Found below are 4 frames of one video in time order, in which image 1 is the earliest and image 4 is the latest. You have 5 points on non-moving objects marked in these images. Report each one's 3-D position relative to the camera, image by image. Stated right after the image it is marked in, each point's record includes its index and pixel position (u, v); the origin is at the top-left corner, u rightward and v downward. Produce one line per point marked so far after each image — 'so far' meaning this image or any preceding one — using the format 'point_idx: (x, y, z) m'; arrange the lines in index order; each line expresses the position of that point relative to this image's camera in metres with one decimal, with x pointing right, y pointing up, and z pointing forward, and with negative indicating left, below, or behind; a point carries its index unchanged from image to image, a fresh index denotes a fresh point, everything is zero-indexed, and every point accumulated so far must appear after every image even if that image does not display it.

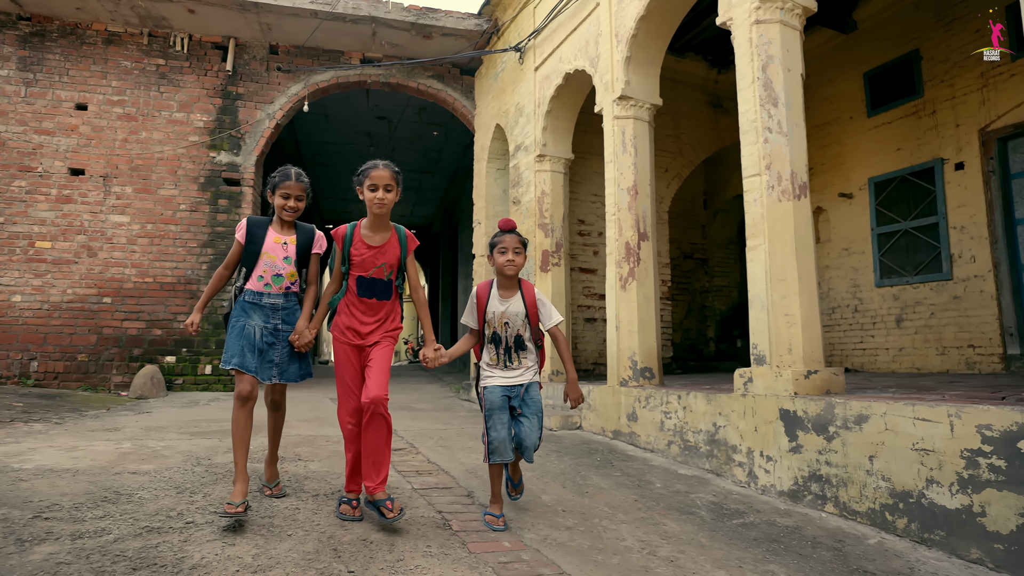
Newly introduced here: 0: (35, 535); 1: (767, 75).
0: (-1.8, -0.9, +2.2) m
1: (+1.6, +1.4, +3.8) m
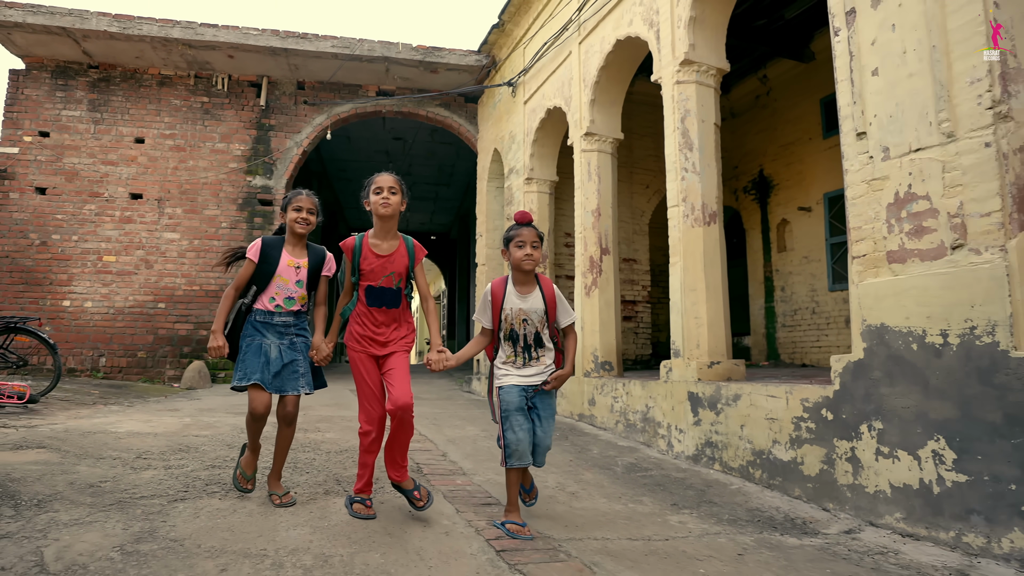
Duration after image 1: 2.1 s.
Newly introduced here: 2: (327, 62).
0: (-2.1, -1.0, +3.4) m
1: (+1.4, +1.3, +4.8) m
2: (-2.8, +3.4, +9.1) m
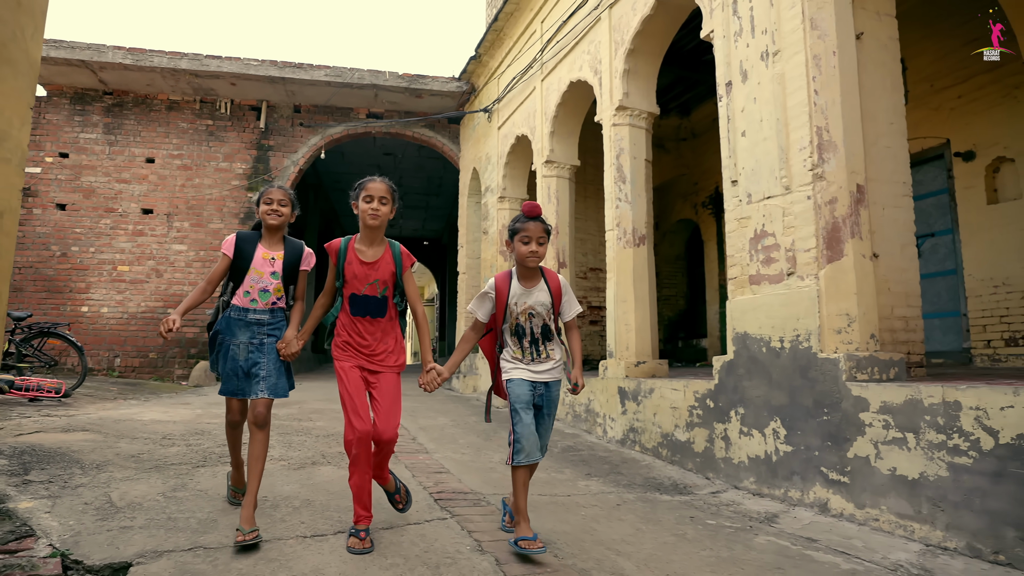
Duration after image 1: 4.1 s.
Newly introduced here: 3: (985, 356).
0: (-2.4, -1.1, +4.2) m
1: (+1.0, +1.2, +5.7) m
2: (-3.2, +3.3, +10.0) m
3: (+4.7, -0.7, +6.0) m
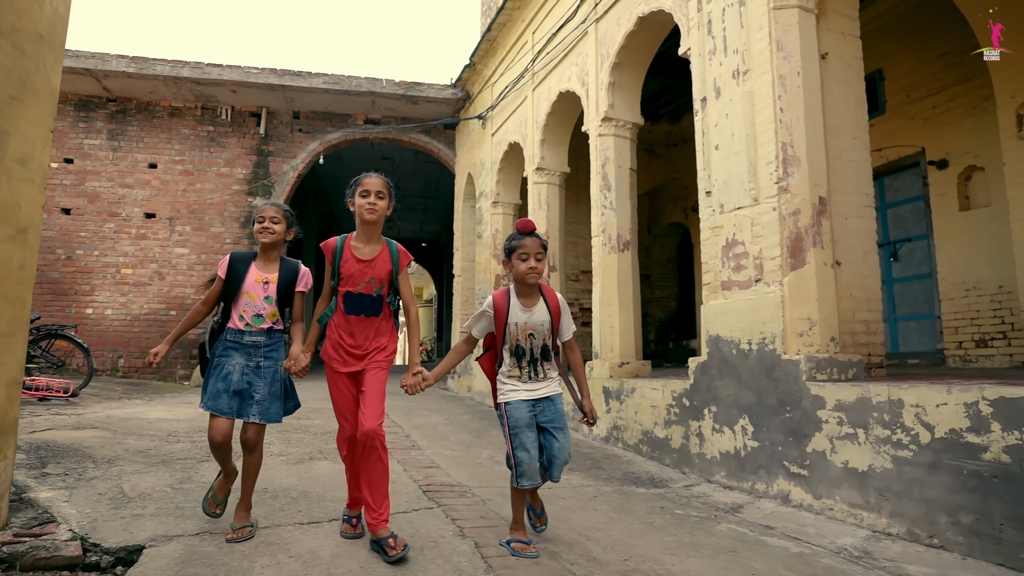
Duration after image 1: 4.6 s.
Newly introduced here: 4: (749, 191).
0: (-2.5, -1.1, +4.5) m
1: (+0.9, +1.2, +5.9) m
2: (-3.3, +3.3, +10.2) m
3: (+4.6, -0.7, +6.2) m
4: (+1.6, +0.7, +4.0) m
